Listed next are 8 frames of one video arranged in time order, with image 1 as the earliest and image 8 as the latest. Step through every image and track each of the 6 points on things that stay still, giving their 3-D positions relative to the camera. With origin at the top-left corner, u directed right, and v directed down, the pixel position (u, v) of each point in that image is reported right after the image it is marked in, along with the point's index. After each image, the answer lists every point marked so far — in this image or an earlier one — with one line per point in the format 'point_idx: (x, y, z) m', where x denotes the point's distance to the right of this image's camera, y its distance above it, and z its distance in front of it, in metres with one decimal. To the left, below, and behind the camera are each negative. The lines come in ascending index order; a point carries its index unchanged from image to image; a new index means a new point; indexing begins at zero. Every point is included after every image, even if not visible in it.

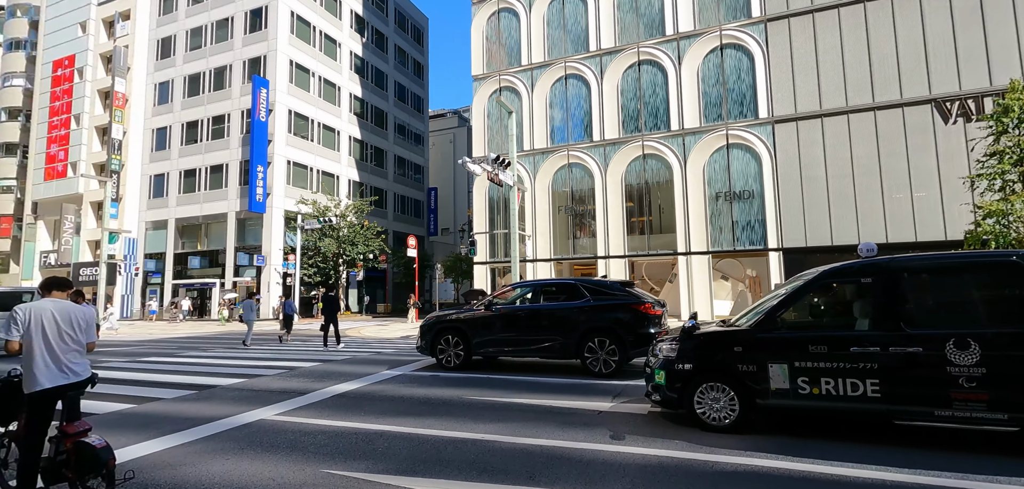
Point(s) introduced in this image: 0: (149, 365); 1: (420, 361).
0: (-7.7, -2.6, +10.8) m
1: (-1.6, -2.1, +9.1) m
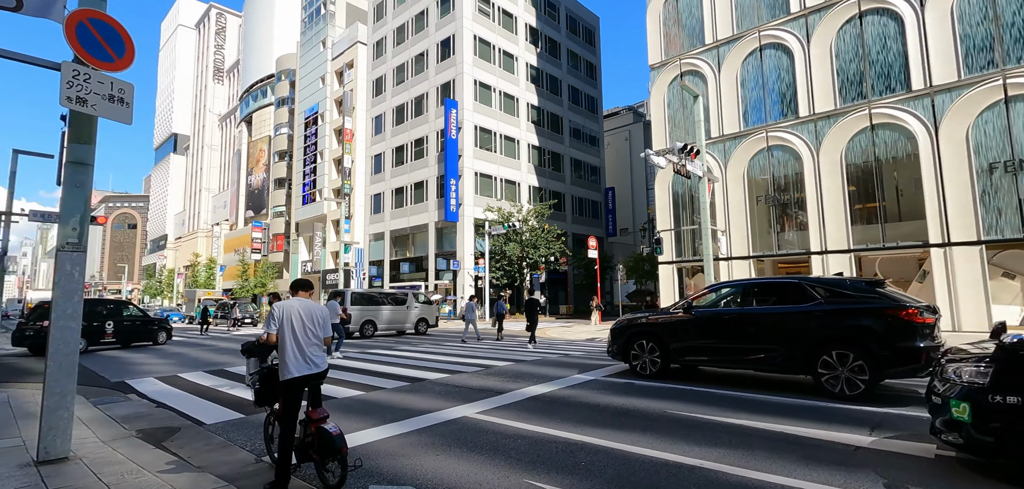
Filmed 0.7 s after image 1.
0: (-3.3, -2.8, +12.4) m
1: (+1.8, -2.1, +8.7) m
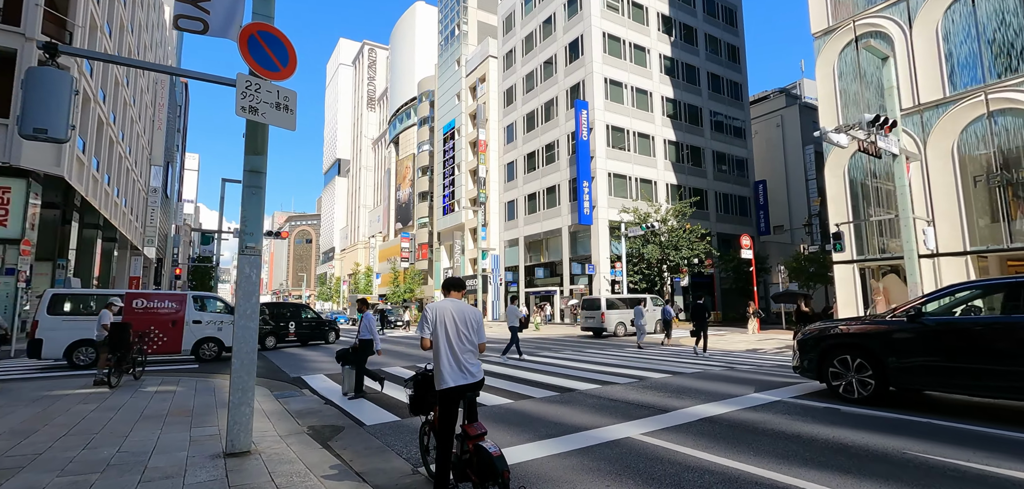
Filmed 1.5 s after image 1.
0: (+0.2, -2.9, +12.2) m
1: (+4.2, -2.0, +7.3) m
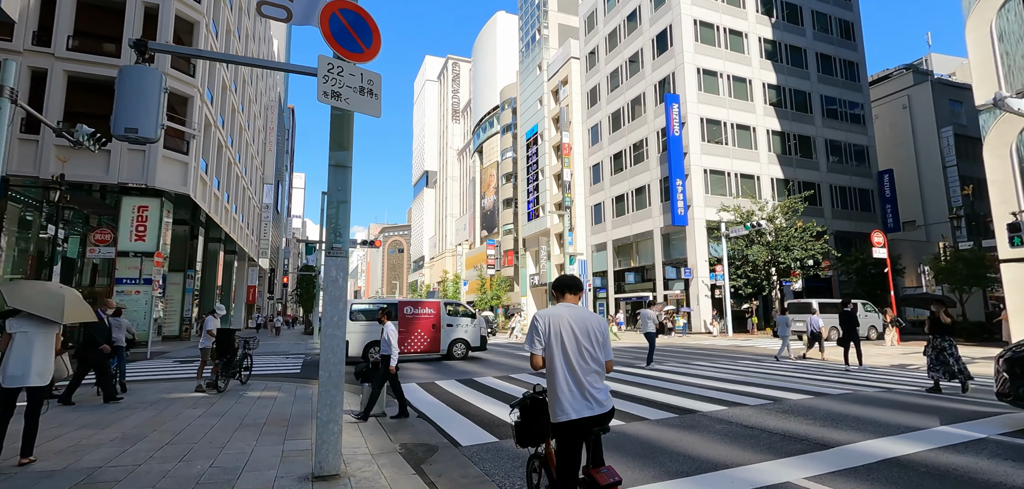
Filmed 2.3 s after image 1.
0: (+2.4, -2.9, +11.2) m
1: (+5.5, -1.9, +5.7) m
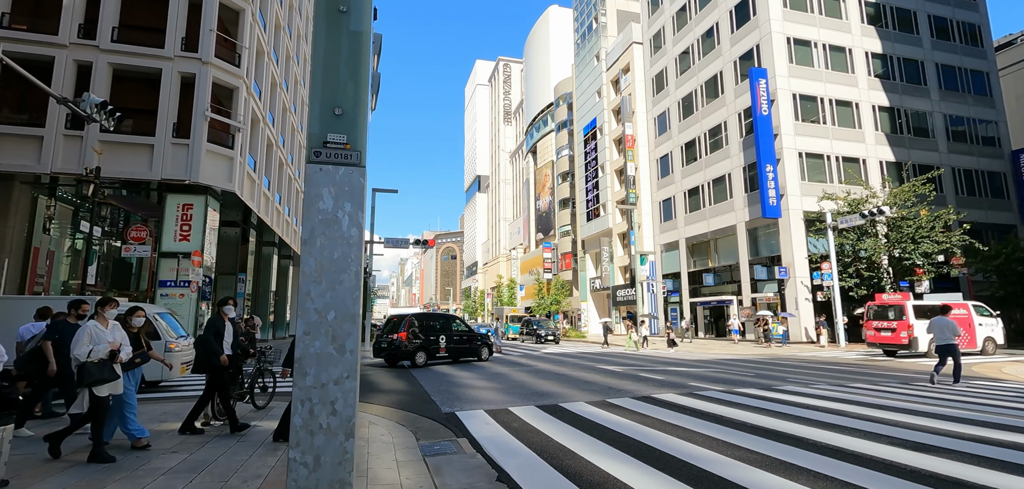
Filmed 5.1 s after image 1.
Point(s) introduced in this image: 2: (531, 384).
0: (+4.1, -2.5, +8.0) m
1: (+6.5, -1.4, +2.2) m
2: (+0.4, -2.9, +10.3) m
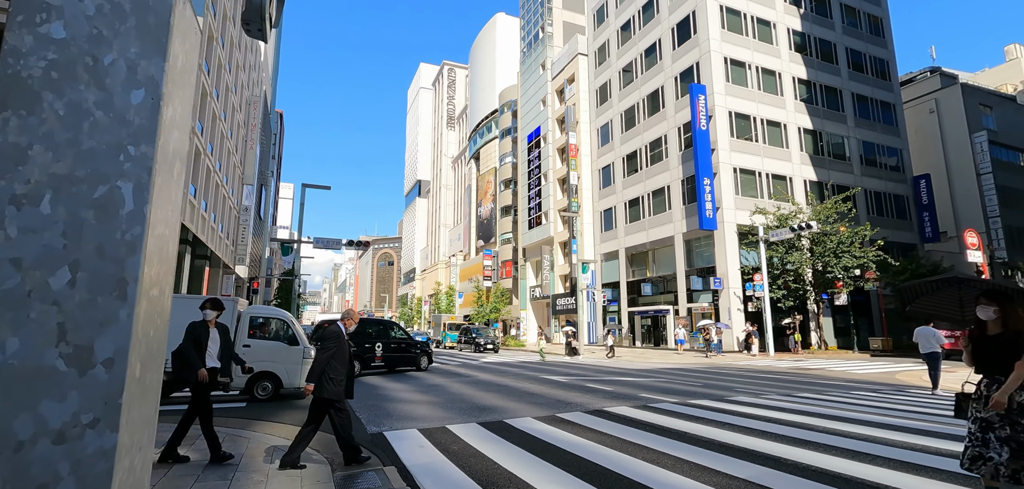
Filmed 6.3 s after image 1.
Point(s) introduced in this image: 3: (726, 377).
0: (+3.2, -2.6, +7.5) m
1: (+6.4, -1.4, +2.1) m
2: (-0.8, -2.9, +9.4) m
3: (+5.8, -3.6, +13.6) m
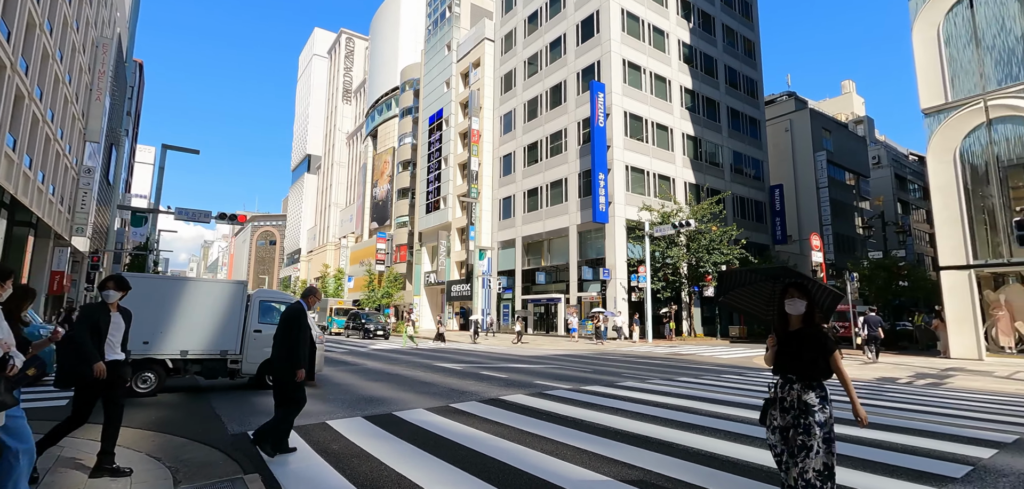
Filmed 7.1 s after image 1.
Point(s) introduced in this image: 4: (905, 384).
0: (+1.6, -2.4, +7.6) m
1: (+5.8, -1.6, +3.0) m
2: (-2.7, -2.5, +8.7) m
3: (+2.9, -3.4, +14.2) m
4: (+10.3, -3.6, +13.1) m
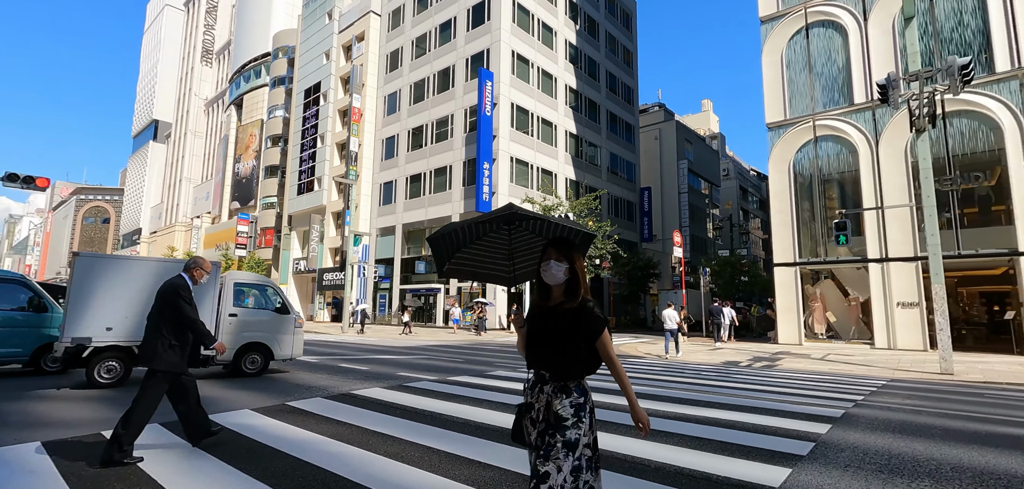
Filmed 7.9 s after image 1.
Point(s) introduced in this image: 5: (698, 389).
0: (-0.4, -2.1, +7.1) m
1: (+4.8, -1.5, +3.5) m
2: (-4.8, -2.0, +7.1) m
3: (-0.6, -3.0, +13.8) m
4: (+6.8, -3.5, +14.4) m
5: (+3.5, -2.3, +8.5) m
